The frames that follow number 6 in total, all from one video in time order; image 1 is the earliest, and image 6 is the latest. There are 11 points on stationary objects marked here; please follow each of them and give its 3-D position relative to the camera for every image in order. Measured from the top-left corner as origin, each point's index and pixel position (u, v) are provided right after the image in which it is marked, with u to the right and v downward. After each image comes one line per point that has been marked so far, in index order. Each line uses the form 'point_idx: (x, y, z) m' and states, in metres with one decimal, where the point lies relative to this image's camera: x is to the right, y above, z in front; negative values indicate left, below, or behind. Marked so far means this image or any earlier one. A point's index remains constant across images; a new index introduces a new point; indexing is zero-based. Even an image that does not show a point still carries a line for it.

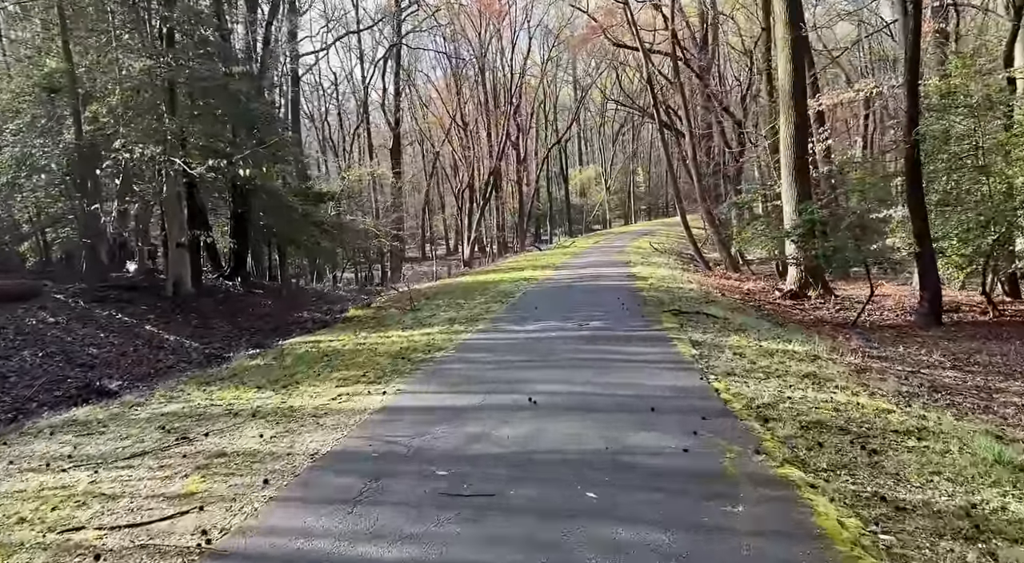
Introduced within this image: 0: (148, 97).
0: (-6.1, +3.1, +15.0) m
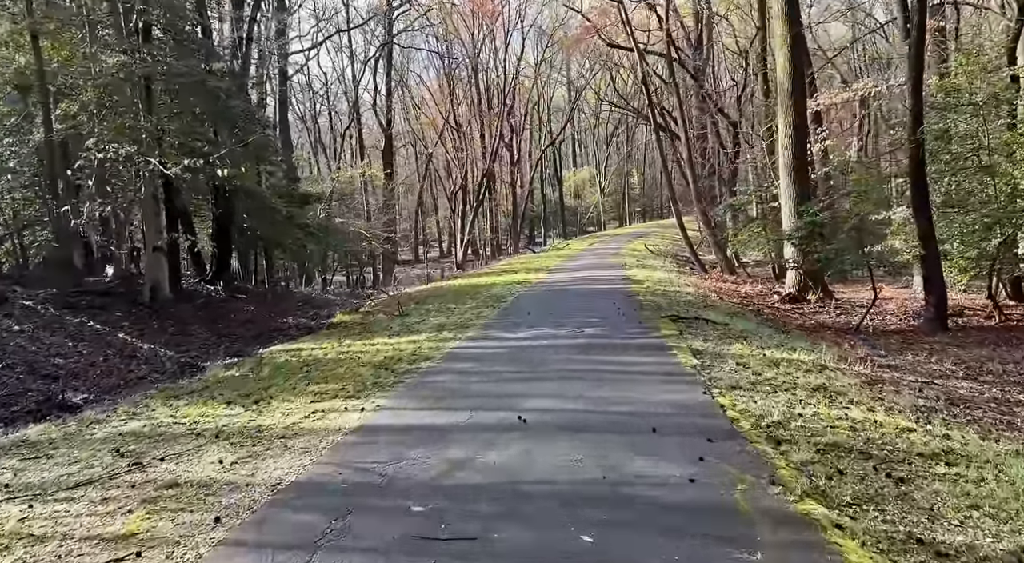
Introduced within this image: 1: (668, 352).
0: (-6.3, +3.0, +14.4) m
1: (+1.8, -0.8, +10.1) m
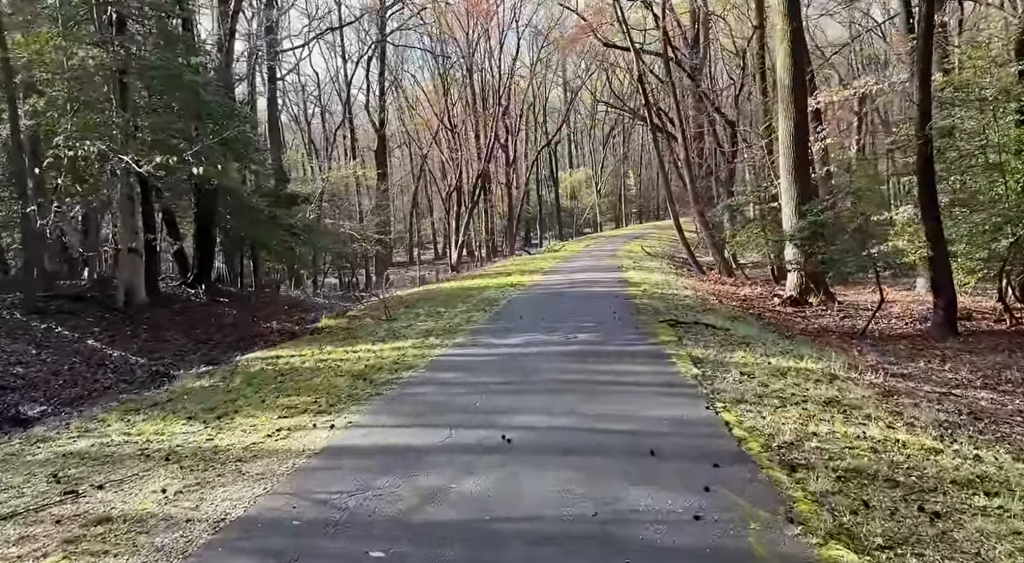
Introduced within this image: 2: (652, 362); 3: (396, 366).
0: (-6.4, +2.9, +13.8) m
1: (+1.6, -0.8, +9.4) m
2: (+1.5, -0.8, +9.3) m
3: (-1.3, -0.9, +10.0) m
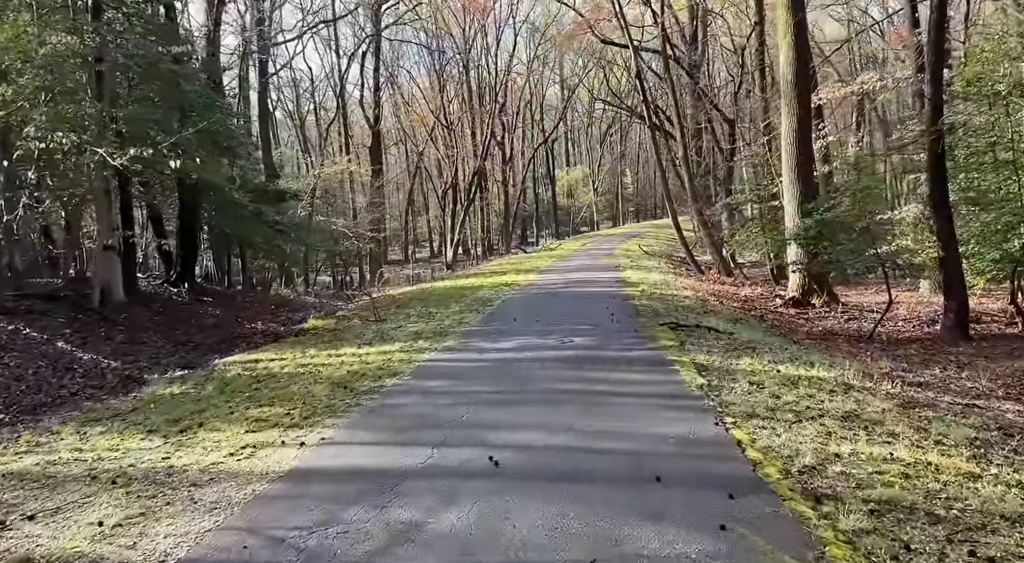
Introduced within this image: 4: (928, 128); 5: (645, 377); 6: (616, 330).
0: (-6.5, +3.0, +13.1) m
1: (+1.5, -0.8, +8.8) m
2: (+1.4, -0.9, +8.7) m
3: (-1.4, -0.9, +9.3) m
4: (+6.5, +2.4, +14.0) m
5: (+1.2, -0.9, +8.3) m
6: (+1.4, -0.6, +12.0) m
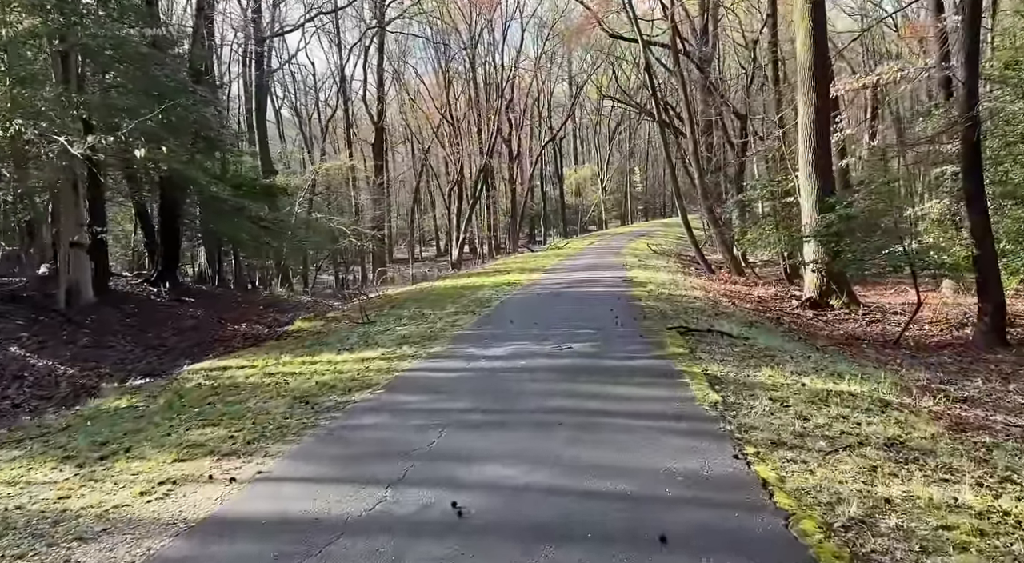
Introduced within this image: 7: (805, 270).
0: (-6.6, +3.0, +12.1) m
1: (+1.4, -0.9, +7.8) m
2: (+1.3, -0.9, +7.6) m
3: (-1.5, -1.0, +8.3) m
4: (+6.5, +2.4, +12.8) m
5: (+1.1, -0.9, +7.2) m
6: (+1.3, -0.6, +10.9) m
7: (+5.7, +0.2, +17.2) m
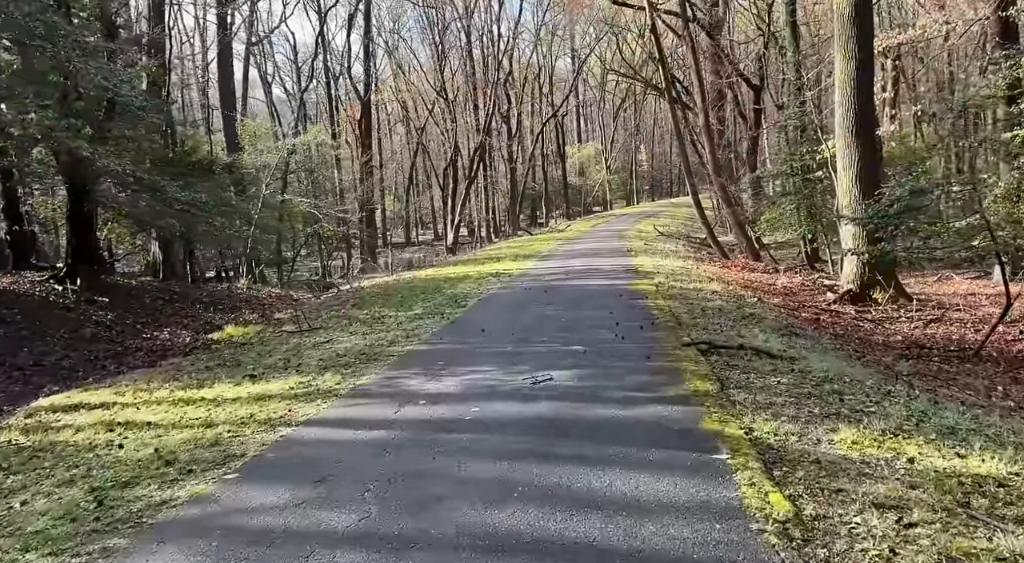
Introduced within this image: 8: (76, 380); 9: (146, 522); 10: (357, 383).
0: (-6.9, +2.9, +9.2) m
1: (+1.1, -0.9, +4.8) m
2: (+0.9, -0.9, +4.7) m
3: (-1.9, -1.0, +5.4) m
4: (+6.1, +2.5, +9.8) m
5: (+0.8, -1.0, +4.3) m
6: (+1.0, -0.7, +8.0) m
7: (+5.4, +0.3, +14.2) m
8: (-4.7, -1.0, +9.7) m
9: (-1.7, -1.1, +4.0) m
10: (-1.3, -0.8, +7.5) m
